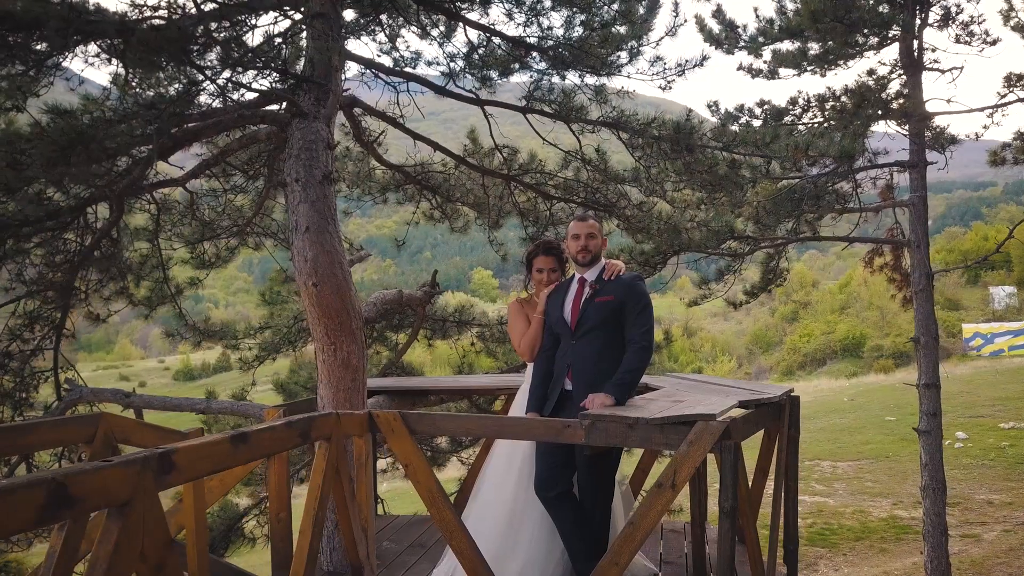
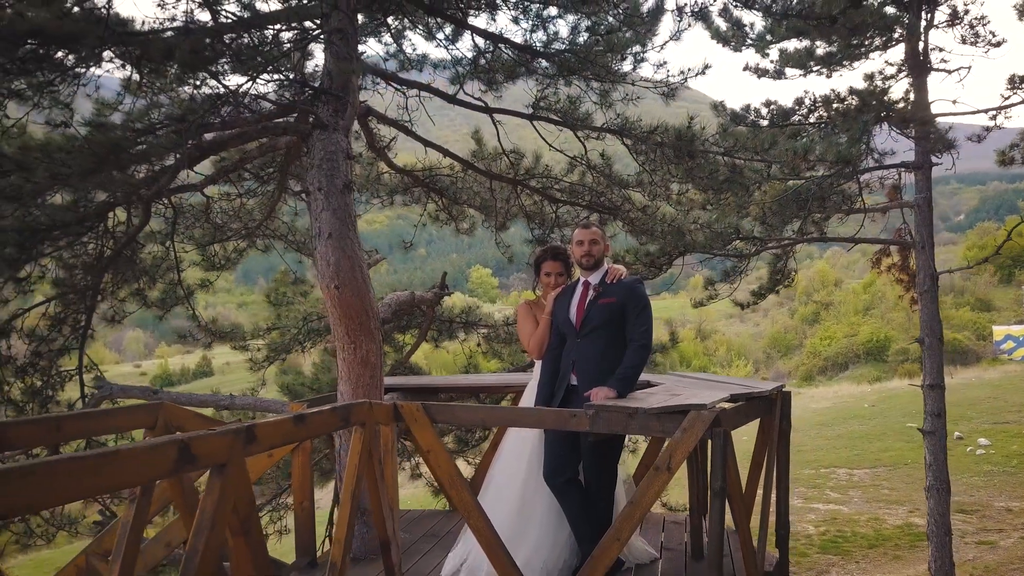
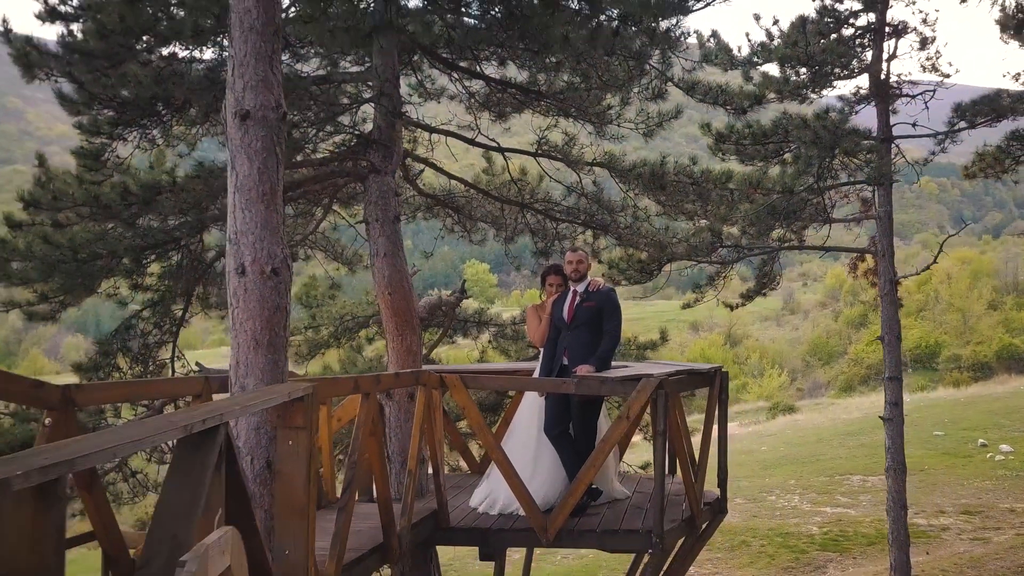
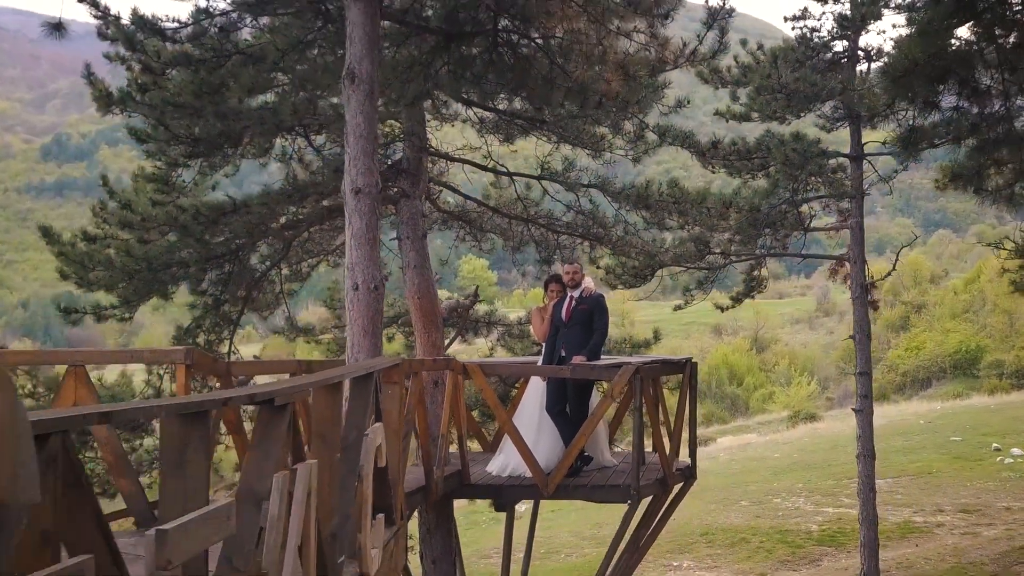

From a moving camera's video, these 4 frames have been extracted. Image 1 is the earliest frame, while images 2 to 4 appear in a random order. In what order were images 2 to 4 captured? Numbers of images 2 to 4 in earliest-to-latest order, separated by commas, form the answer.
2, 3, 4
